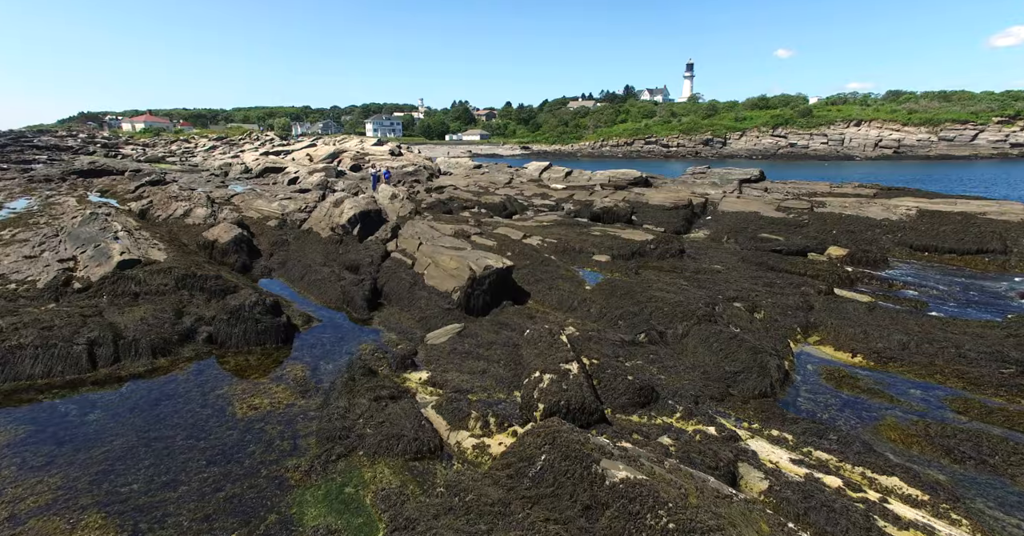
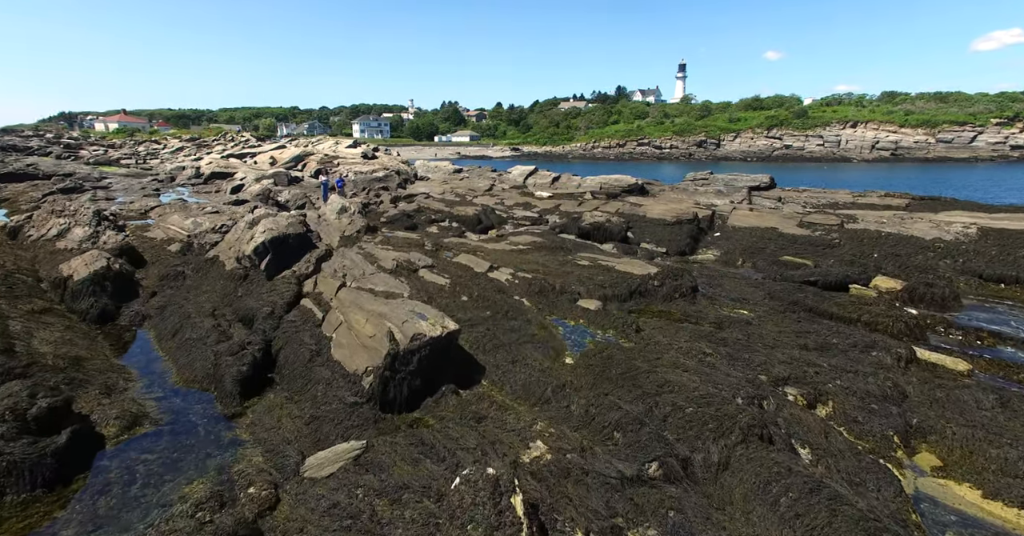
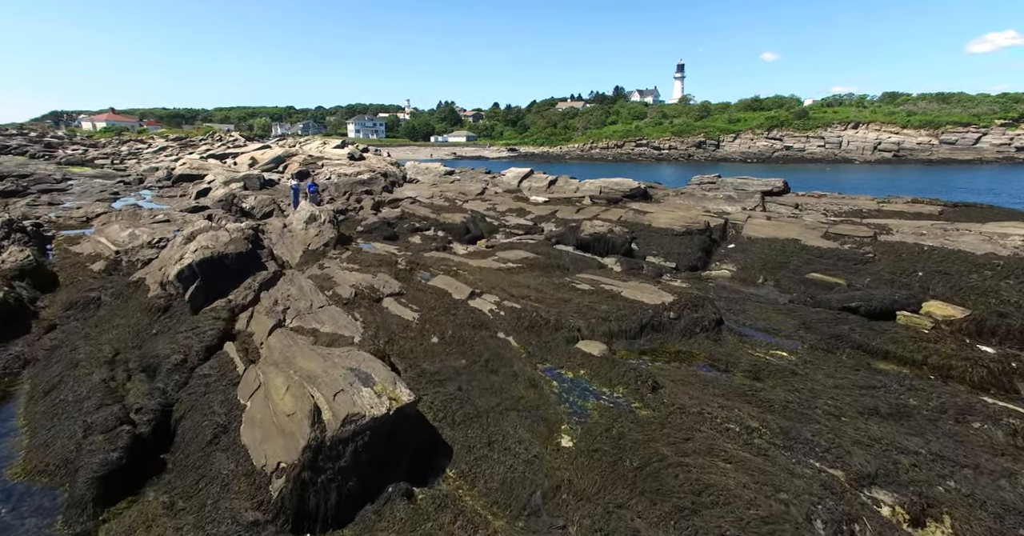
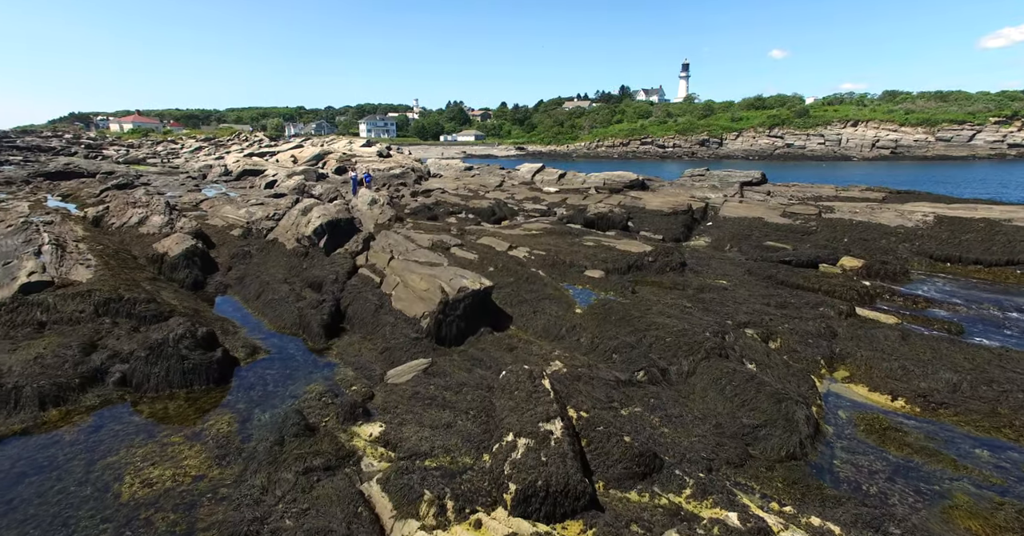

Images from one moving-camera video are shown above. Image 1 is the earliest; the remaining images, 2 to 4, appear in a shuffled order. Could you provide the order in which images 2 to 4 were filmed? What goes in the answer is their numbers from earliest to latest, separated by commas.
4, 2, 3
